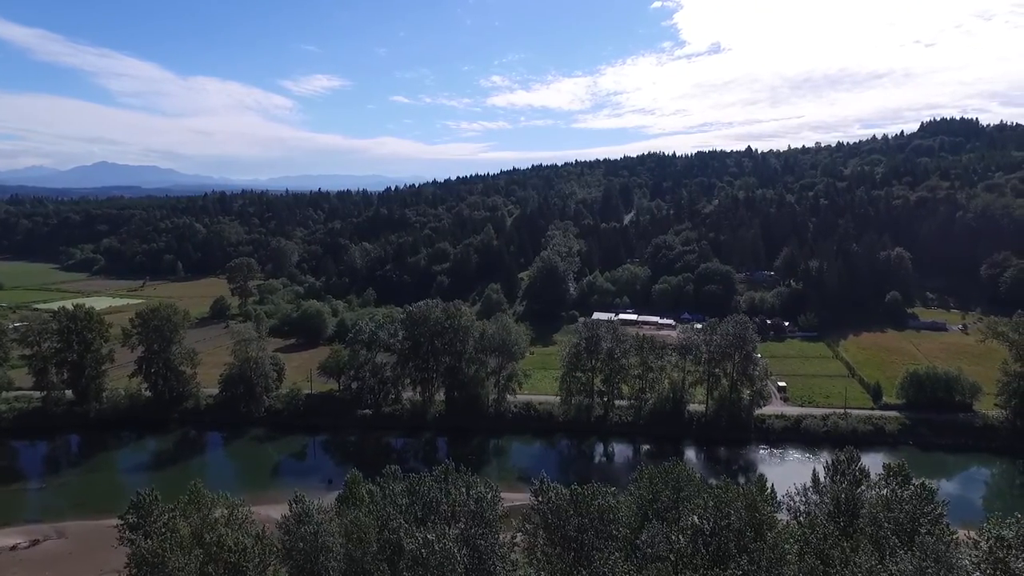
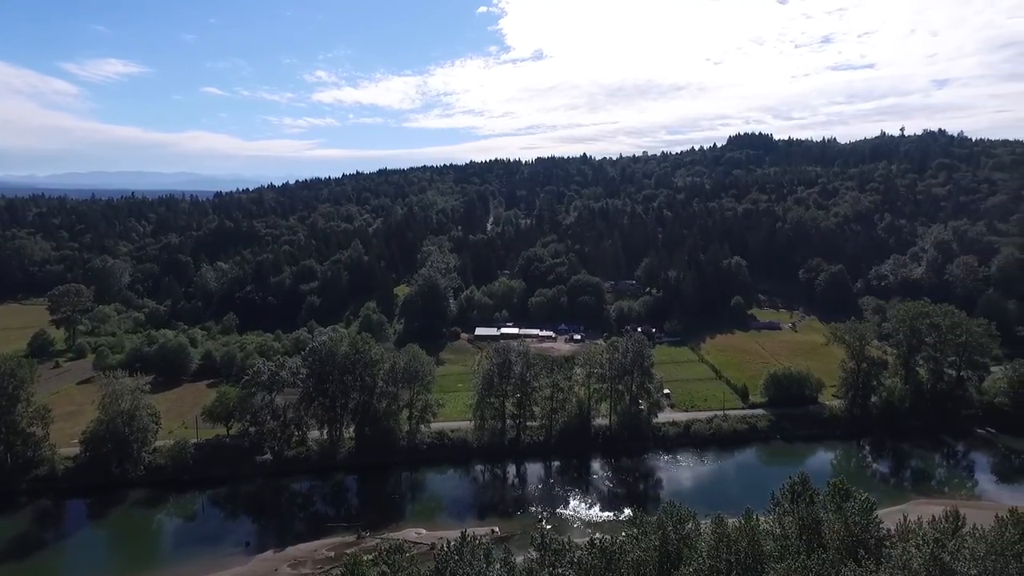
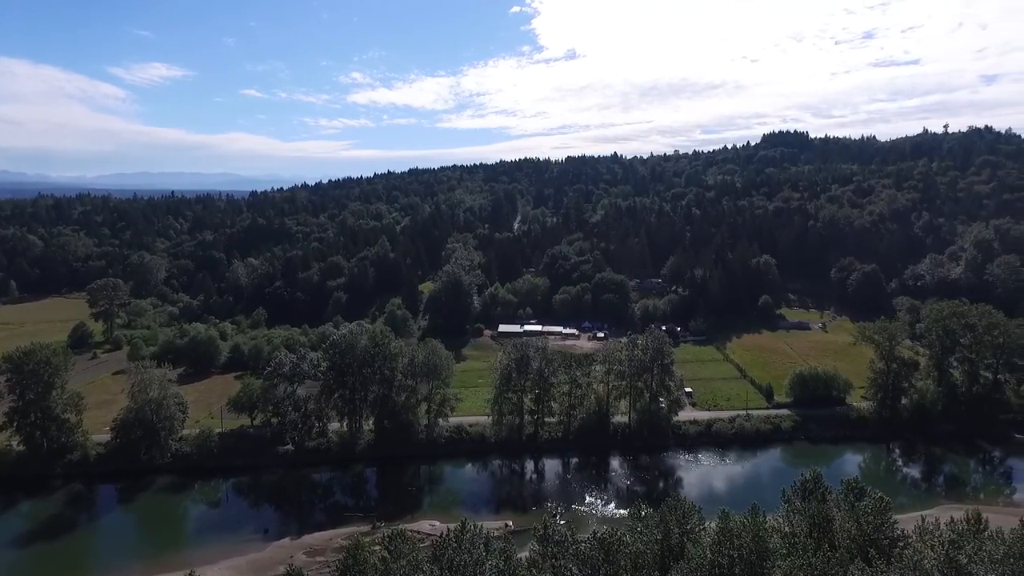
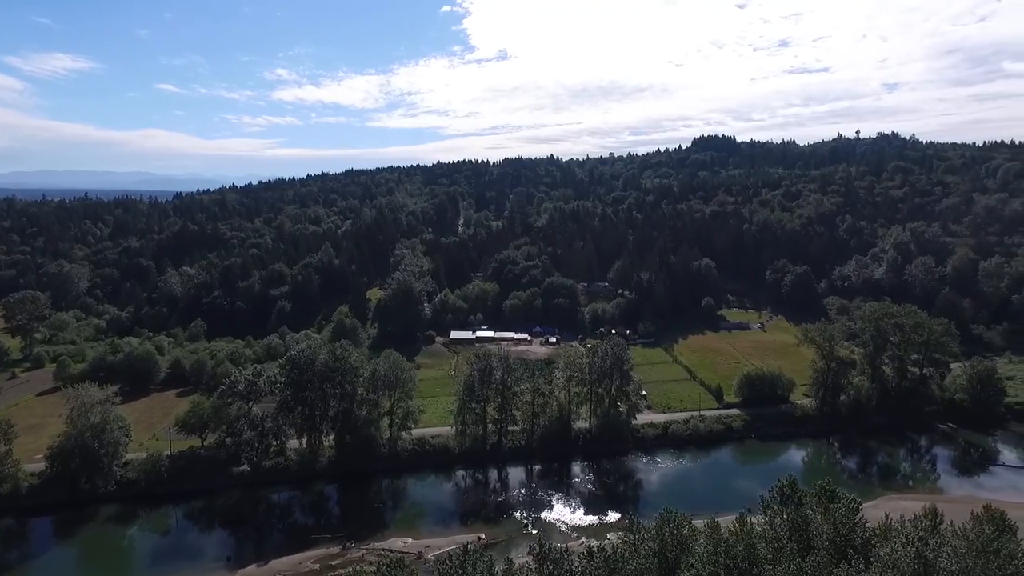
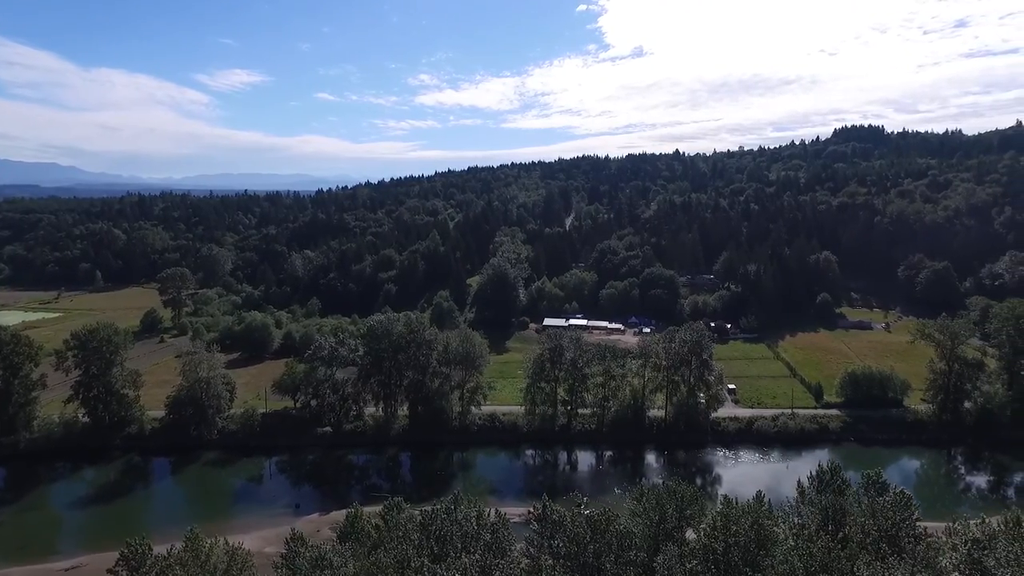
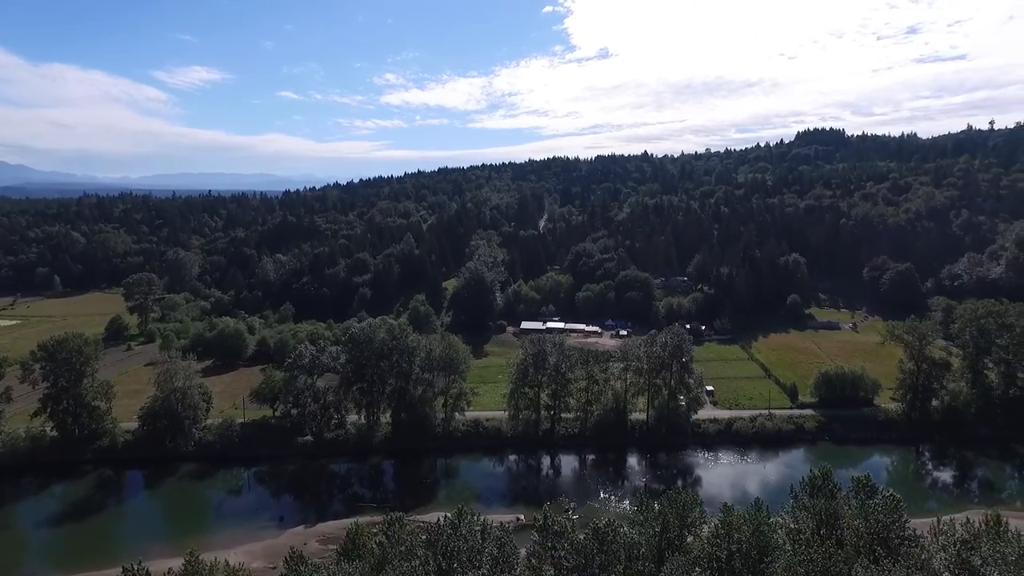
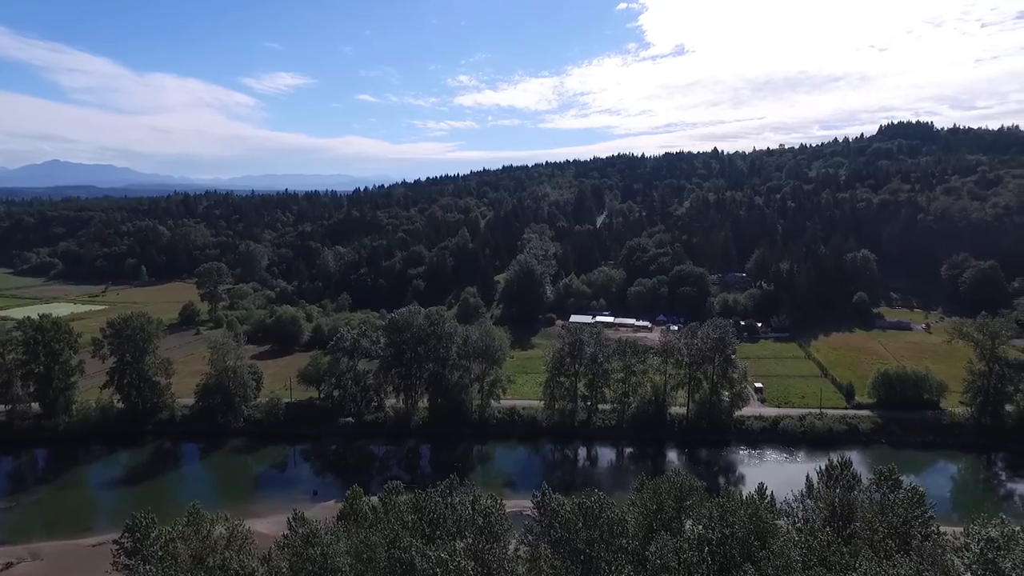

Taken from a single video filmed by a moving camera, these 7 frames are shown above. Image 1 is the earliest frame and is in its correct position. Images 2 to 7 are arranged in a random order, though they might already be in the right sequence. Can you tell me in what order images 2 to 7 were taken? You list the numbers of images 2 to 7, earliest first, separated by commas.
7, 5, 6, 3, 2, 4
